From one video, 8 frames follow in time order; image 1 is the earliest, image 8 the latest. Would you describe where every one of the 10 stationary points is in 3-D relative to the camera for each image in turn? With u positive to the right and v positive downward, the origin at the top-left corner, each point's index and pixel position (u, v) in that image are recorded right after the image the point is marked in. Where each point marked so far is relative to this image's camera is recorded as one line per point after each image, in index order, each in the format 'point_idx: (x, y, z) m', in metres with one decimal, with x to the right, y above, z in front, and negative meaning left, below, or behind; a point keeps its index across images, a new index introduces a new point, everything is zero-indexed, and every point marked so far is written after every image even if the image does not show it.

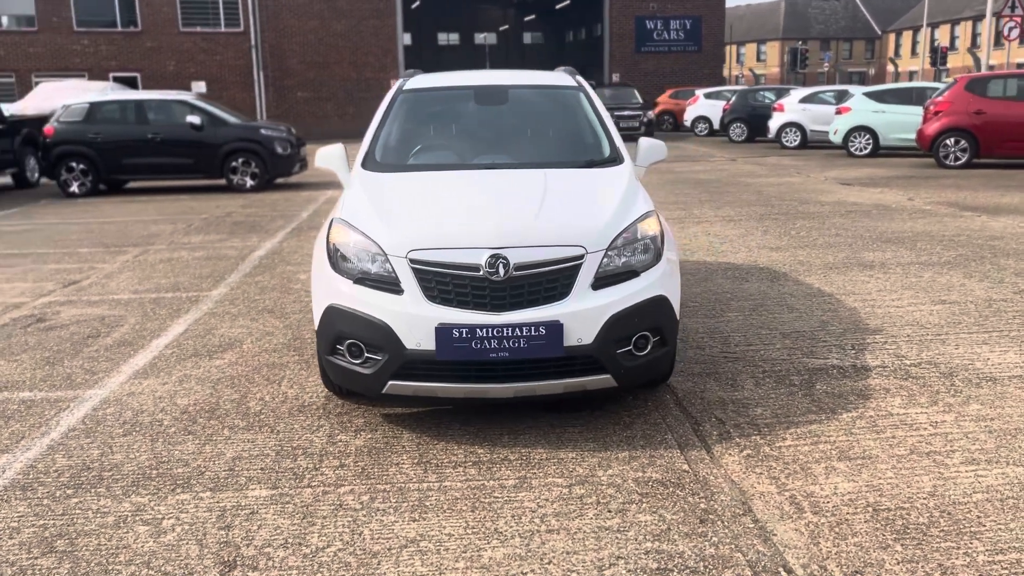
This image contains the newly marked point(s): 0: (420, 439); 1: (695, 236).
0: (-0.4, -0.7, +3.9) m
1: (+1.9, +0.5, +9.0) m
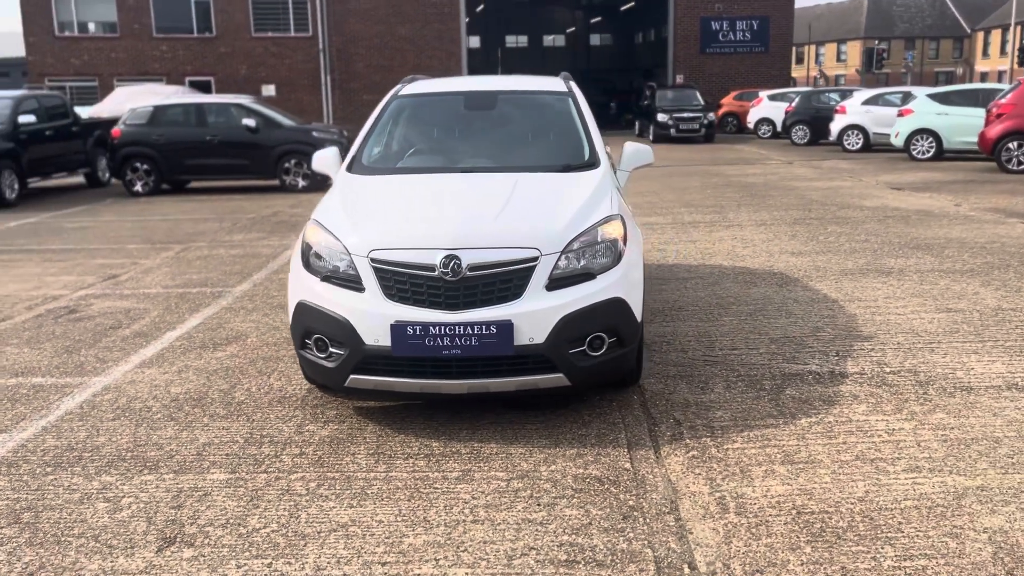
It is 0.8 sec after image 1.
0: (-0.6, -0.7, +4.0) m
1: (+2.1, +0.5, +9.0) m
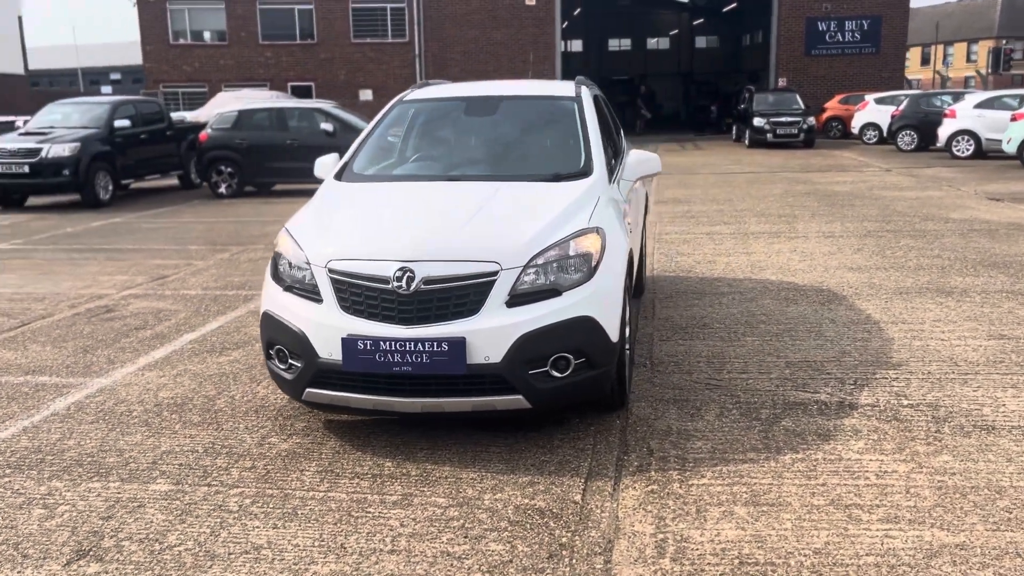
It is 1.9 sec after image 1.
0: (-0.8, -0.7, +3.9) m
1: (+2.5, +0.3, +8.5) m
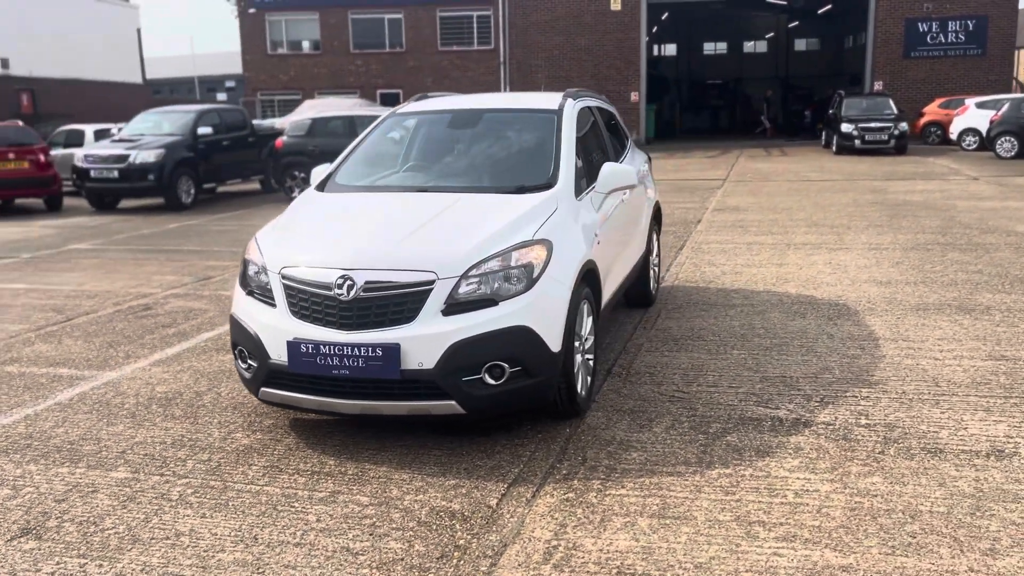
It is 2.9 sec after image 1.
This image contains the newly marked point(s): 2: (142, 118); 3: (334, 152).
0: (-1.0, -0.7, +4.1) m
1: (+2.8, +0.2, +8.3) m
2: (-6.9, +3.2, +16.4) m
3: (-3.2, +2.4, +15.8) m
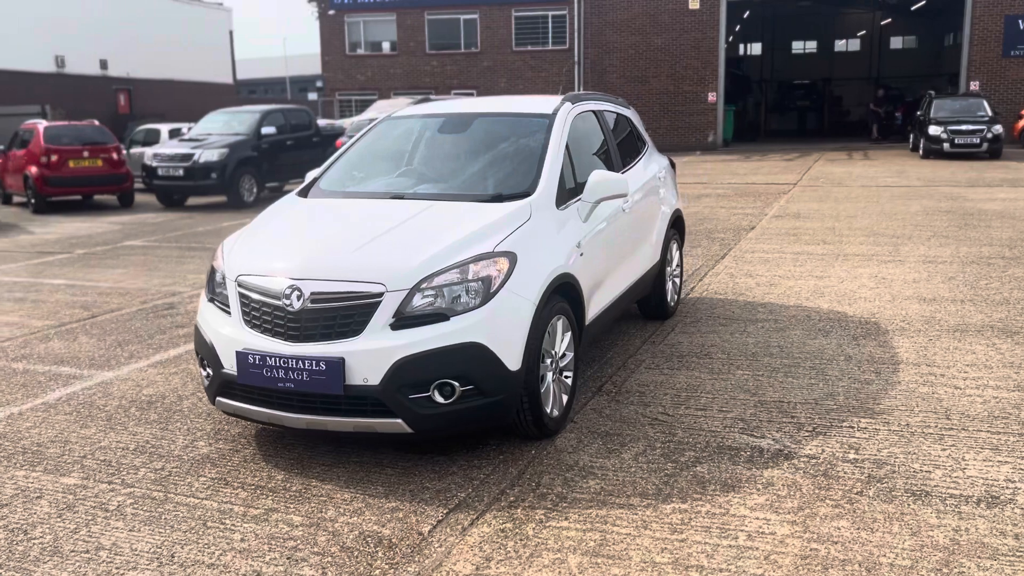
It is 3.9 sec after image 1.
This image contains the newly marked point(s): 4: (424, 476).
0: (-1.2, -0.8, +4.1) m
1: (+3.0, +0.1, +7.8) m
2: (-5.7, +3.2, +16.9) m
3: (-2.1, +2.4, +15.8) m
4: (-0.4, -0.8, +3.8) m
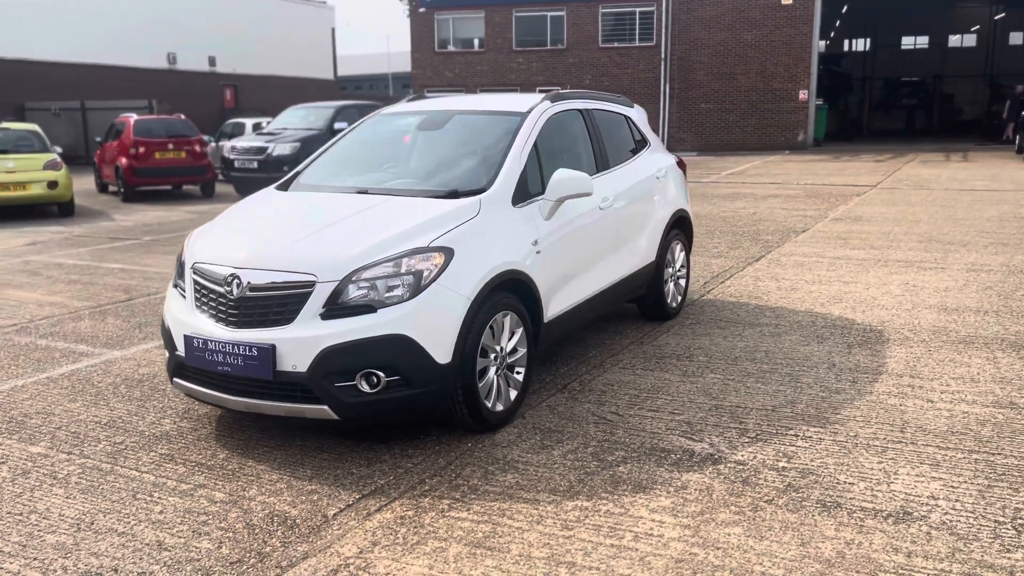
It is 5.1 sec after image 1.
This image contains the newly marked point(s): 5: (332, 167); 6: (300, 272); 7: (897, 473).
0: (-1.5, -0.7, +4.3) m
1: (+3.2, 0.0, +7.5) m
2: (-4.4, +3.5, +17.5) m
3: (-1.0, +2.5, +16.1) m
4: (-0.7, -0.8, +3.9) m
5: (-1.0, +0.7, +5.2) m
6: (-0.9, +0.1, +3.8) m
7: (+1.6, -0.8, +3.6) m
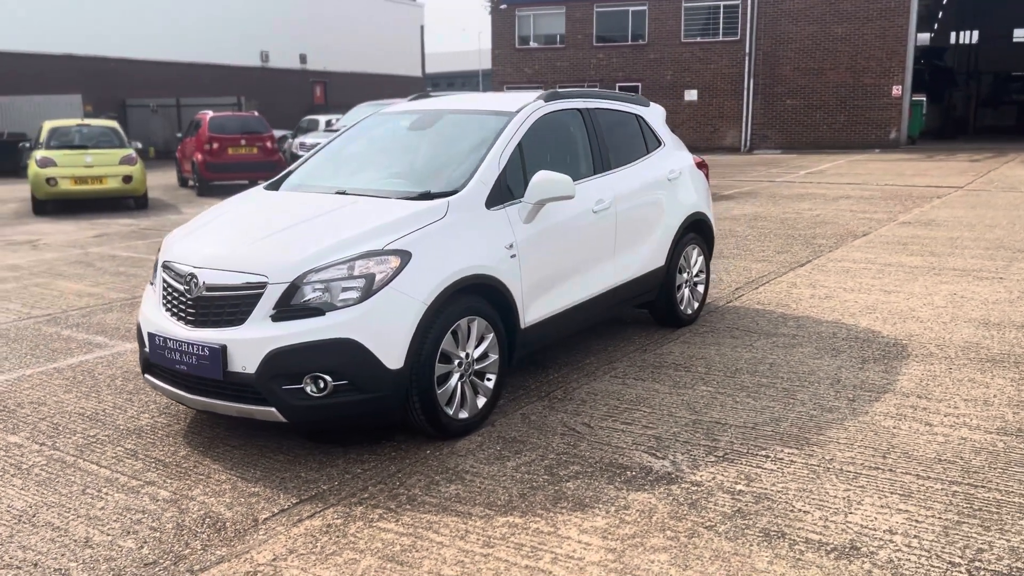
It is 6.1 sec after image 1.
0: (-1.6, -0.7, +4.3) m
1: (+3.3, 0.0, +7.1) m
2: (-3.1, +3.6, +17.8) m
3: (+0.1, +2.5, +16.0) m
4: (-0.9, -0.8, +3.9) m
5: (-1.1, +0.7, +5.1) m
6: (-1.1, +0.1, +3.8) m
7: (+1.3, -0.8, +3.4) m
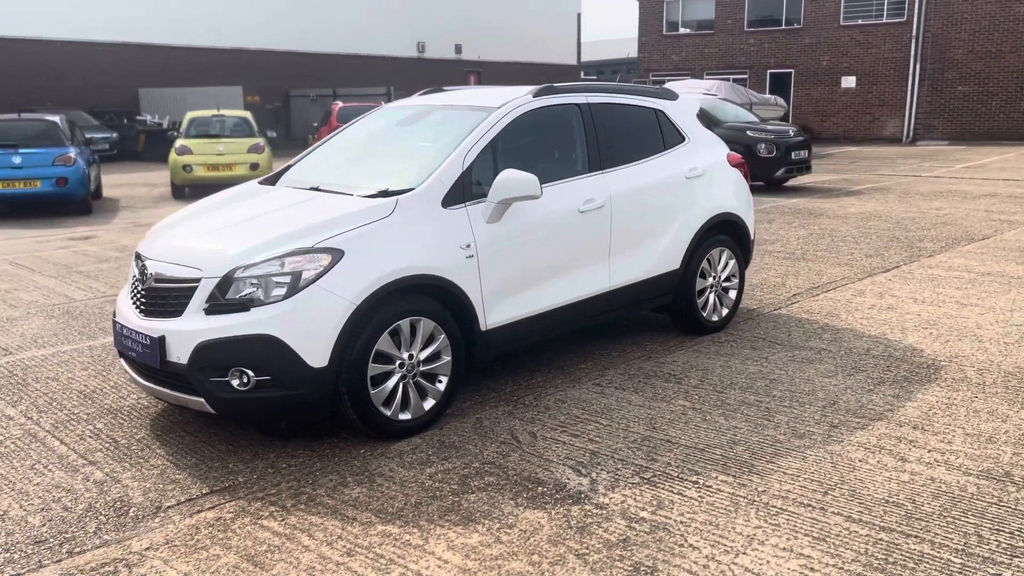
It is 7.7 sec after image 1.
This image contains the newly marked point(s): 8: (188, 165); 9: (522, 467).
0: (-1.9, -0.6, +4.6) m
1: (+3.6, -0.1, +6.3) m
2: (-0.6, +3.8, +17.9) m
3: (+2.2, +2.6, +15.6) m
4: (-1.2, -0.8, +4.0) m
5: (-1.1, +0.7, +5.2) m
6: (-1.4, +0.1, +3.9) m
7: (+0.9, -0.9, +3.1) m
8: (-5.4, +2.1, +14.8) m
9: (+0.1, -0.8, +3.8) m
